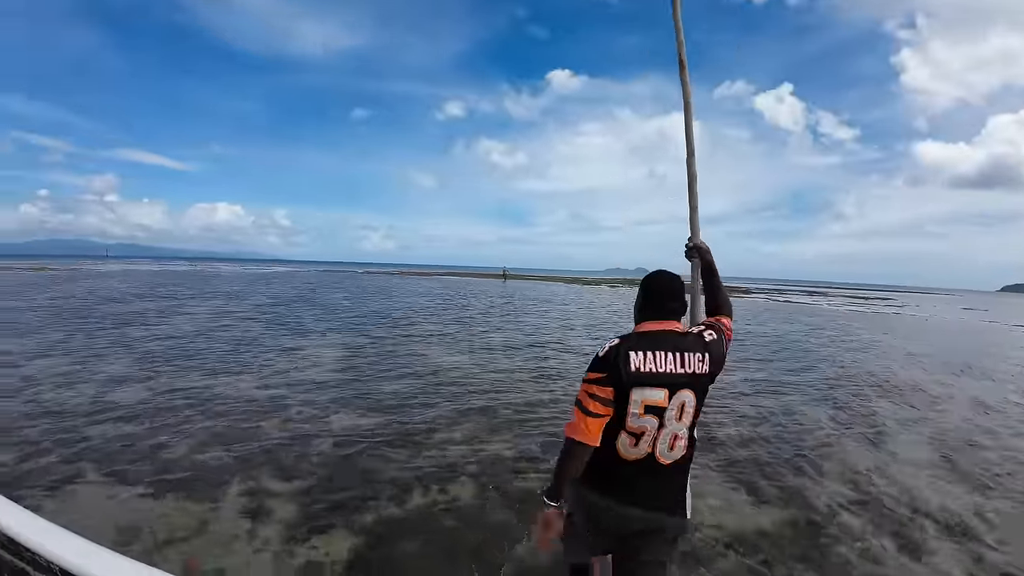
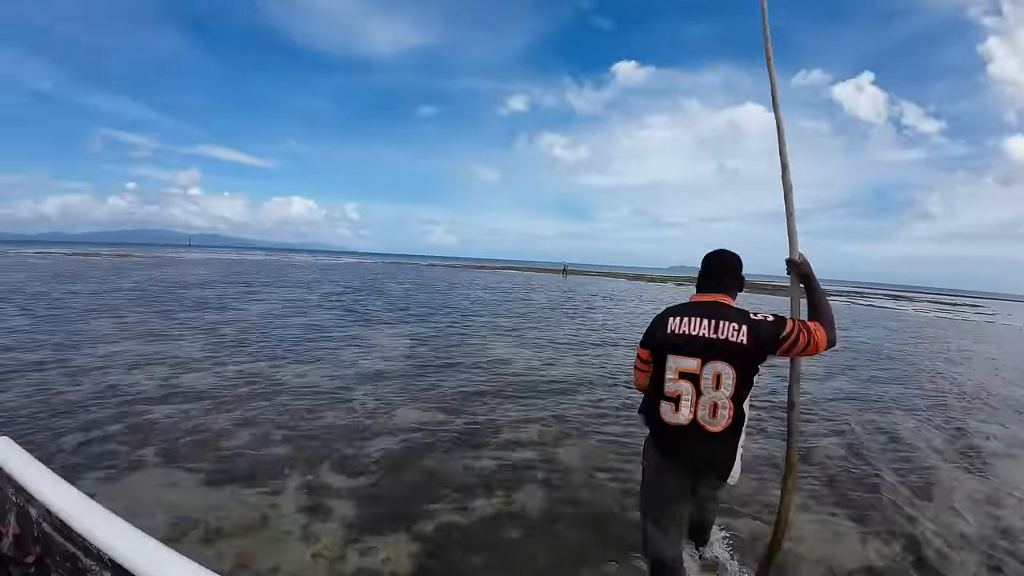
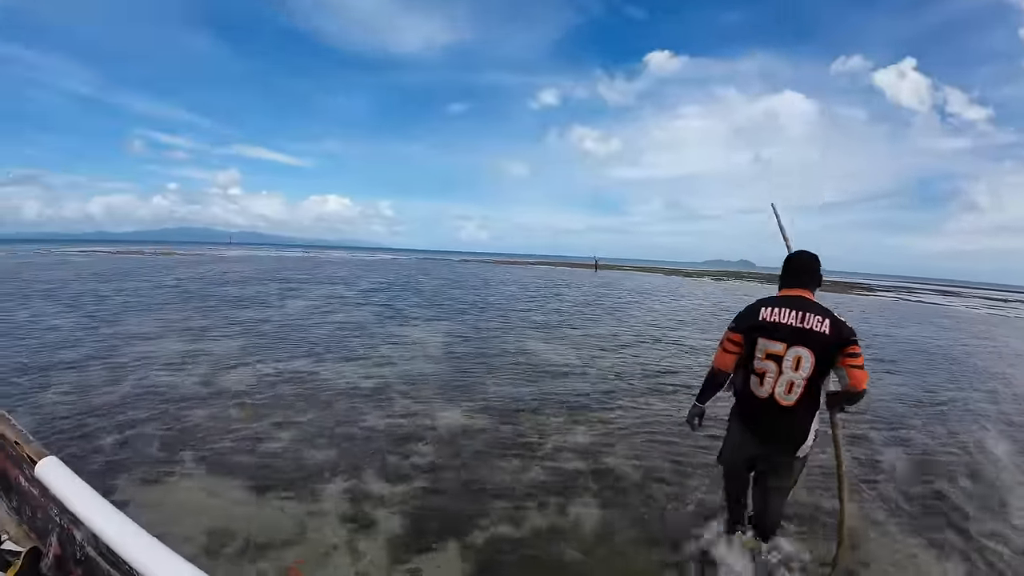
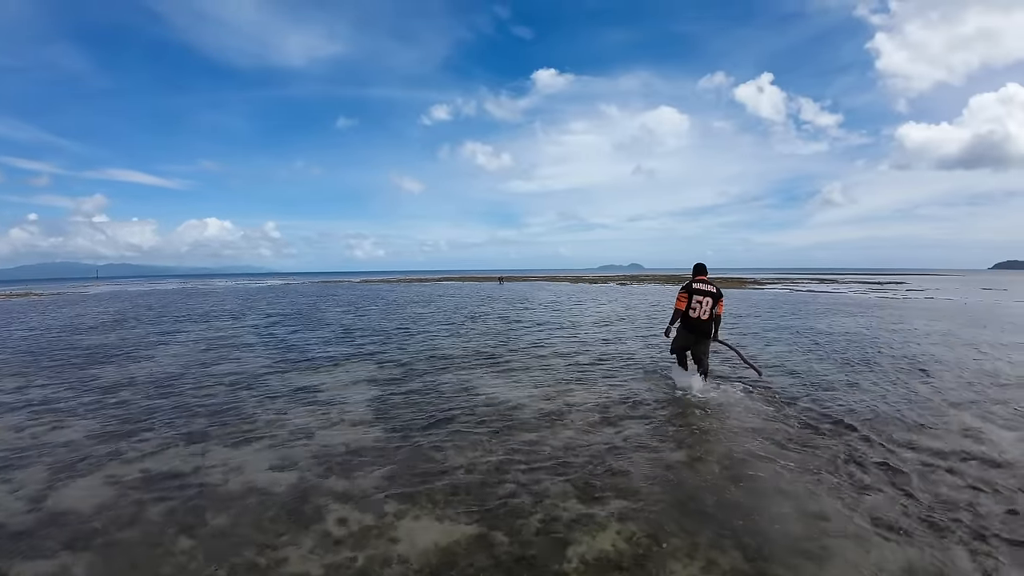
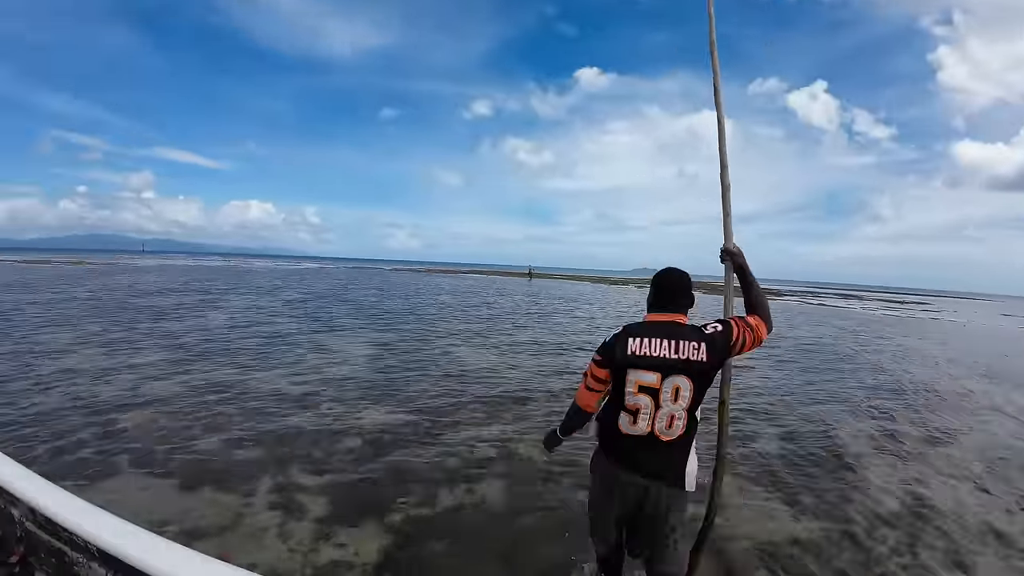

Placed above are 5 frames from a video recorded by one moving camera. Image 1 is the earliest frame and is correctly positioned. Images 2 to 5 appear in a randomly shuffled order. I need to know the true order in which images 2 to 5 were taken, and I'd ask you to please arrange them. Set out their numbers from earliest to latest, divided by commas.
5, 2, 3, 4
